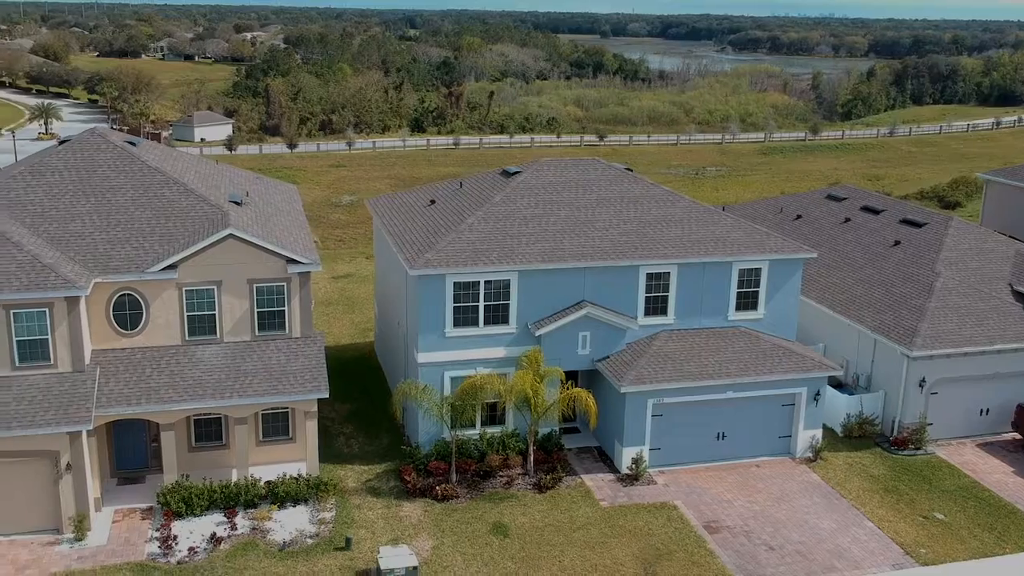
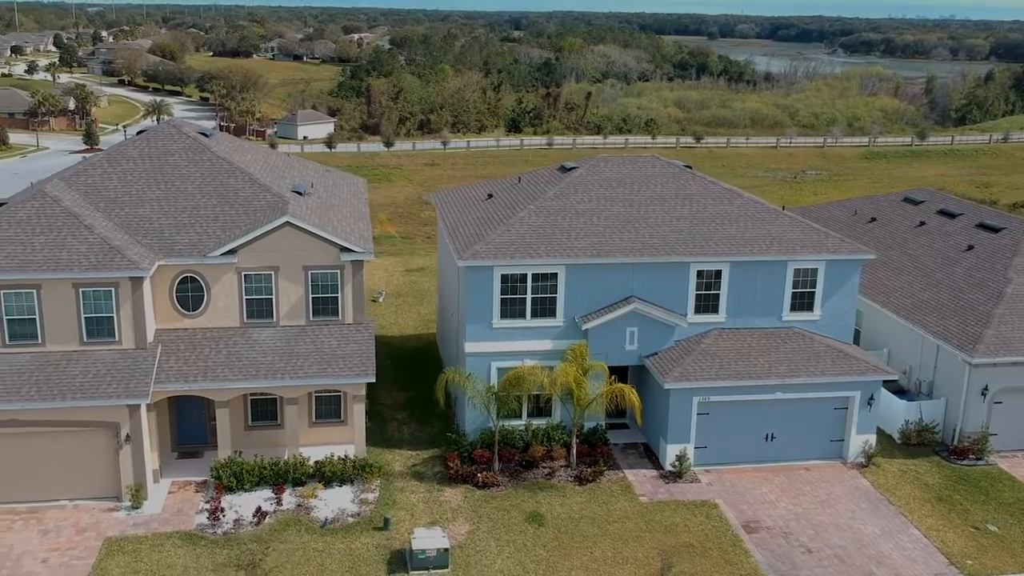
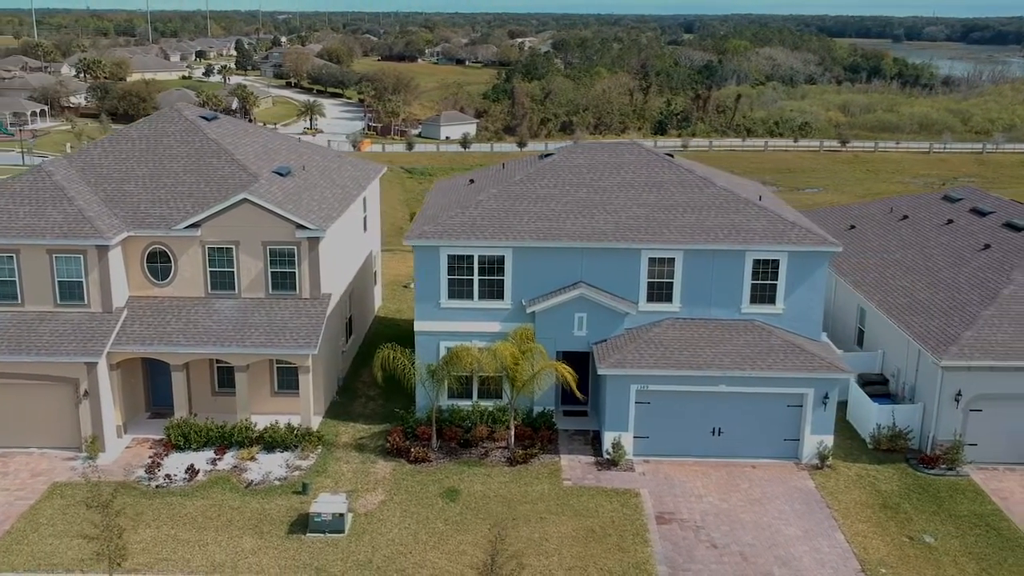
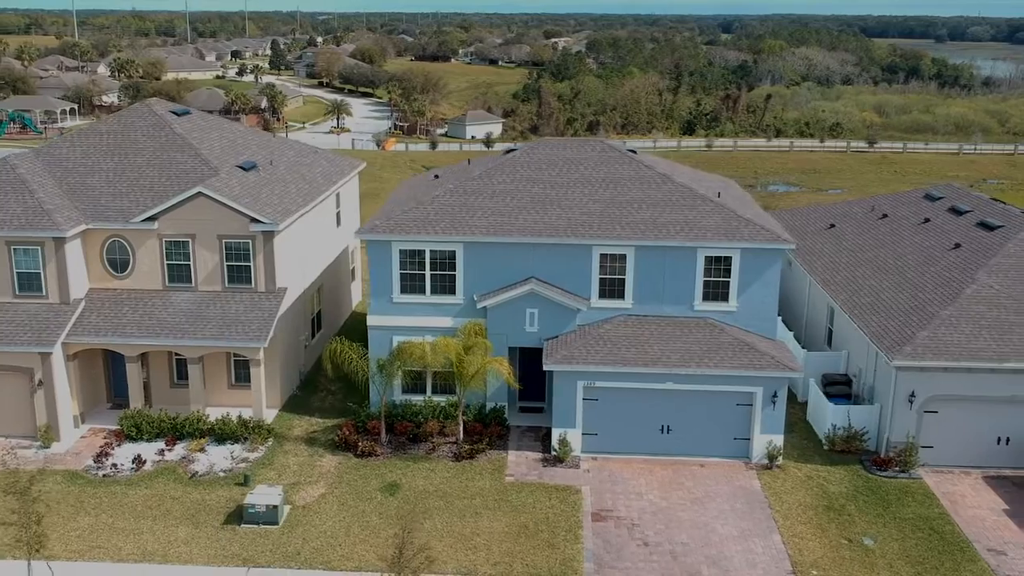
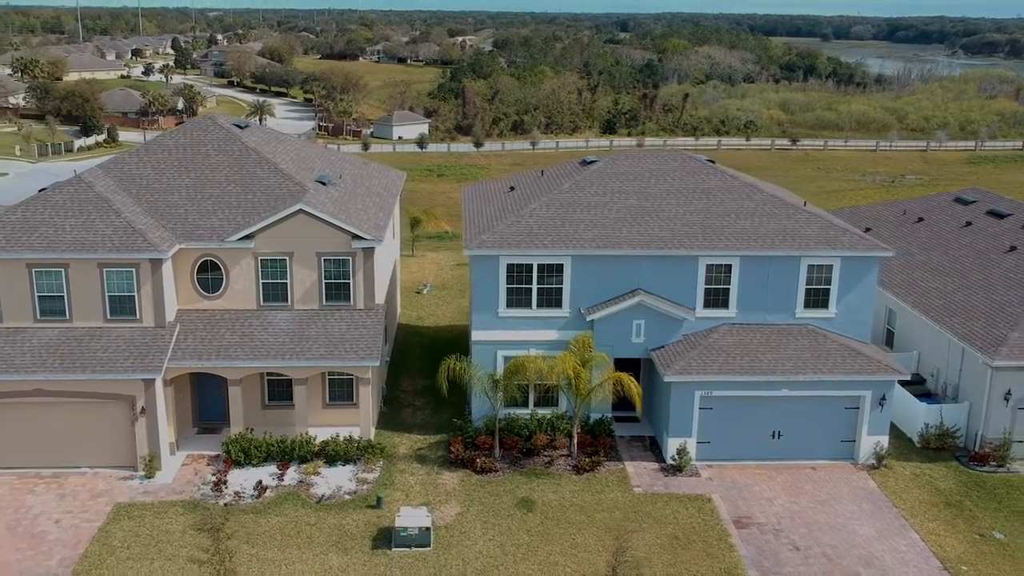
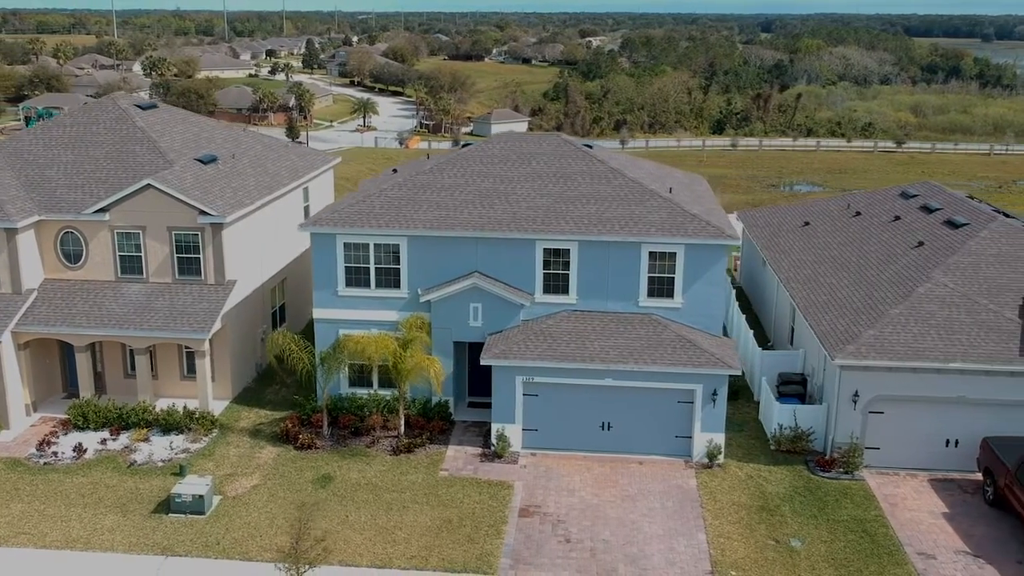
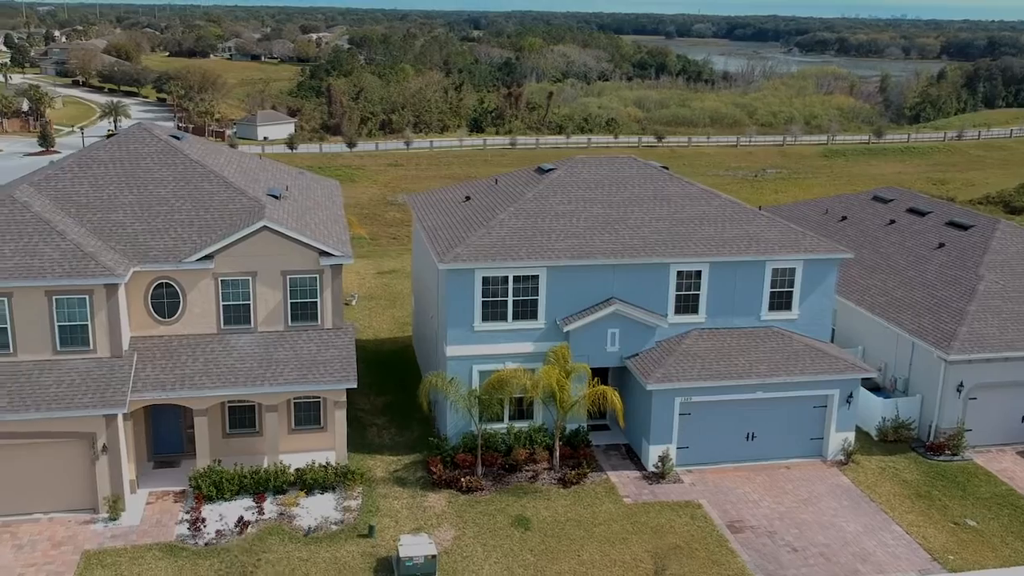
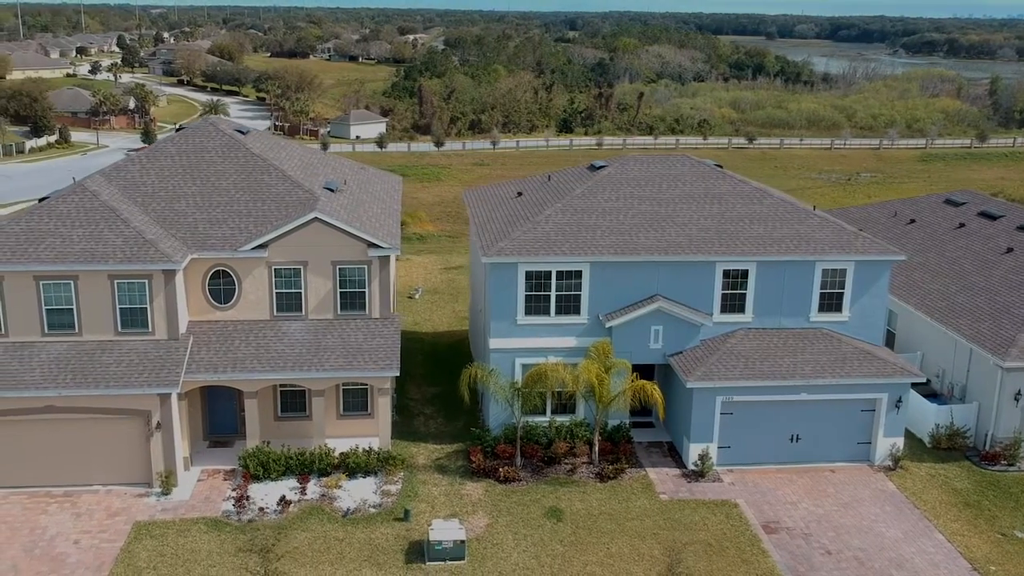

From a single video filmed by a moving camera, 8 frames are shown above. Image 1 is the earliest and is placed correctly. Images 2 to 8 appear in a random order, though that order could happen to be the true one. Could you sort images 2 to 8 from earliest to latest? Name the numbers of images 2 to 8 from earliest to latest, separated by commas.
7, 2, 8, 5, 3, 4, 6
